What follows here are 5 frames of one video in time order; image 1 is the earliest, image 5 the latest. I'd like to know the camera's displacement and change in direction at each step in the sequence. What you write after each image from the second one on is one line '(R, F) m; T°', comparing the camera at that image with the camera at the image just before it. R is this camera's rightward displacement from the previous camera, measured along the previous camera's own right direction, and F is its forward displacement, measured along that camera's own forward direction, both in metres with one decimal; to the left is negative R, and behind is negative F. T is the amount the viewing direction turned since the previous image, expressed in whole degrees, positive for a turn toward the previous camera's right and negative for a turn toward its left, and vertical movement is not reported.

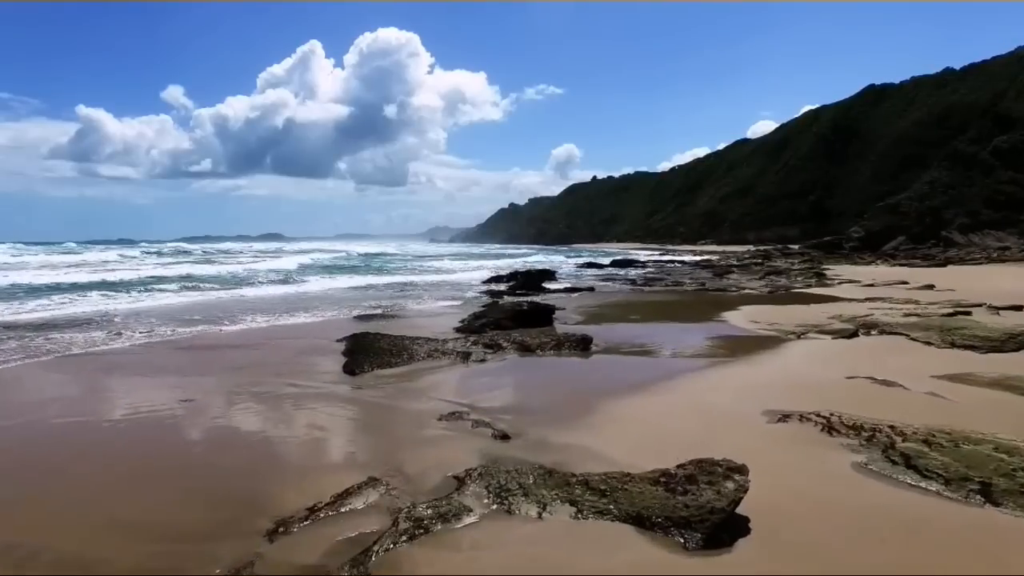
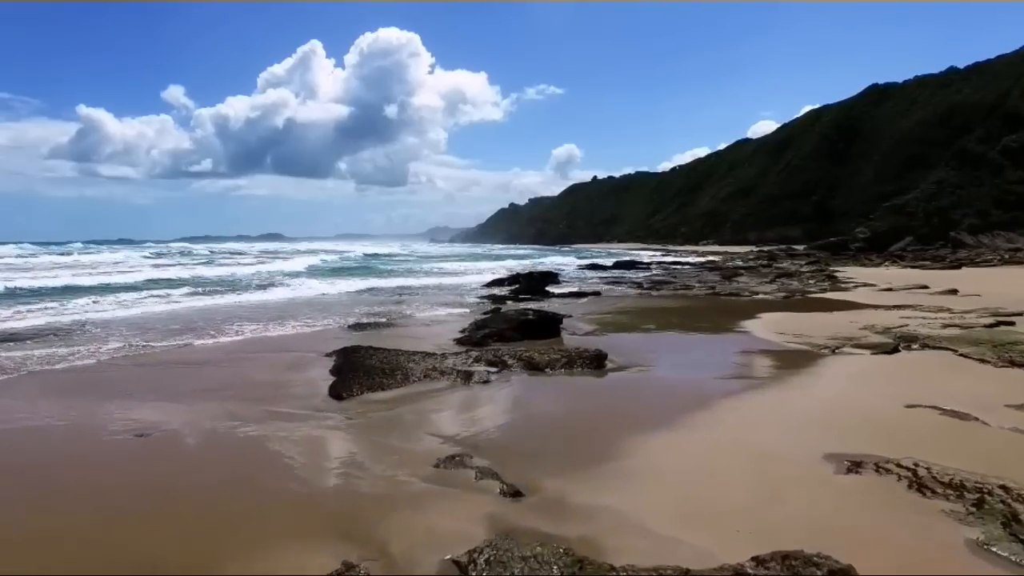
(-0.1, +1.0) m; 0°
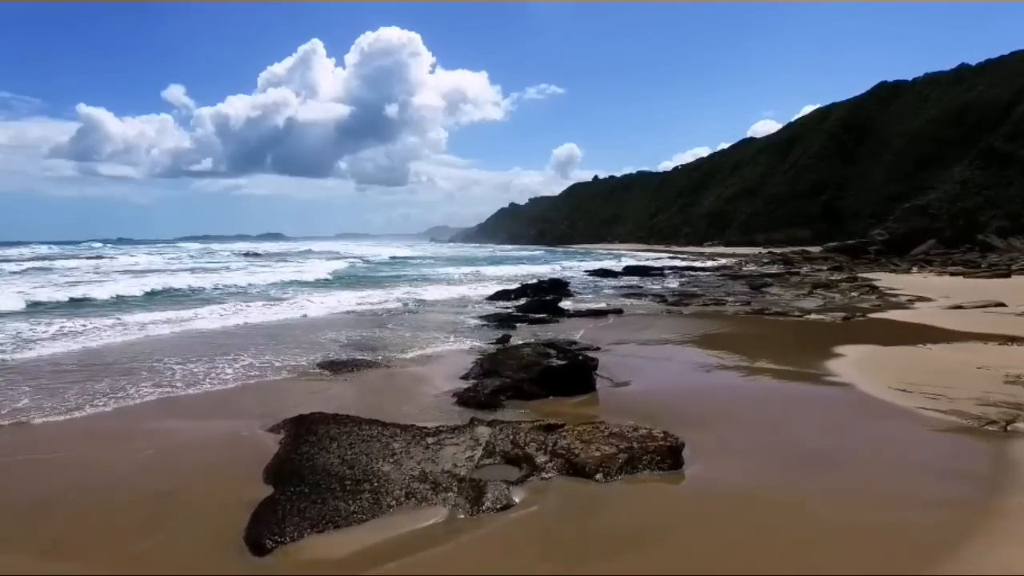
(-0.3, +3.1) m; 0°
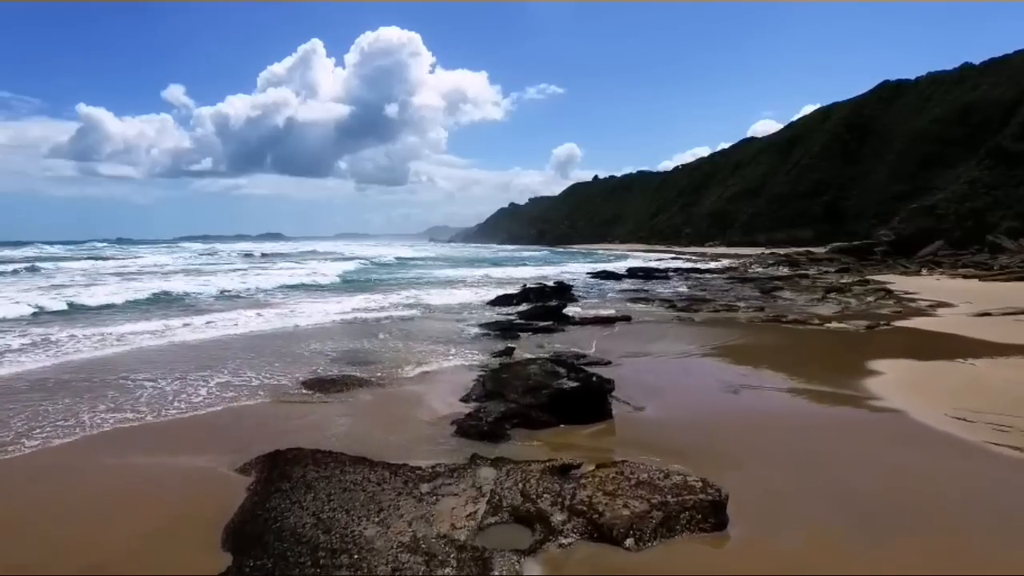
(-0.1, +1.0) m; 0°
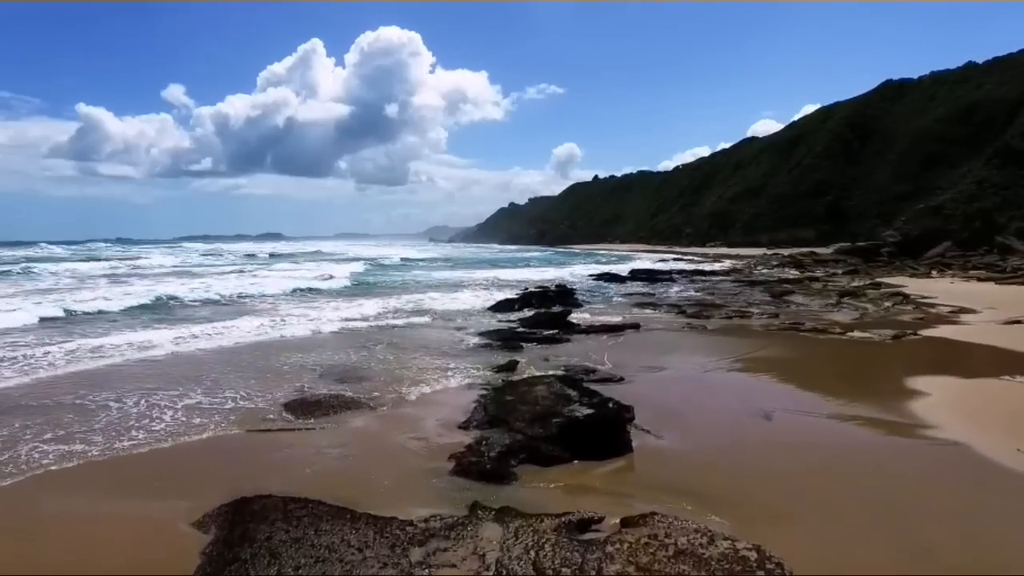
(-0.1, +1.0) m; 0°
